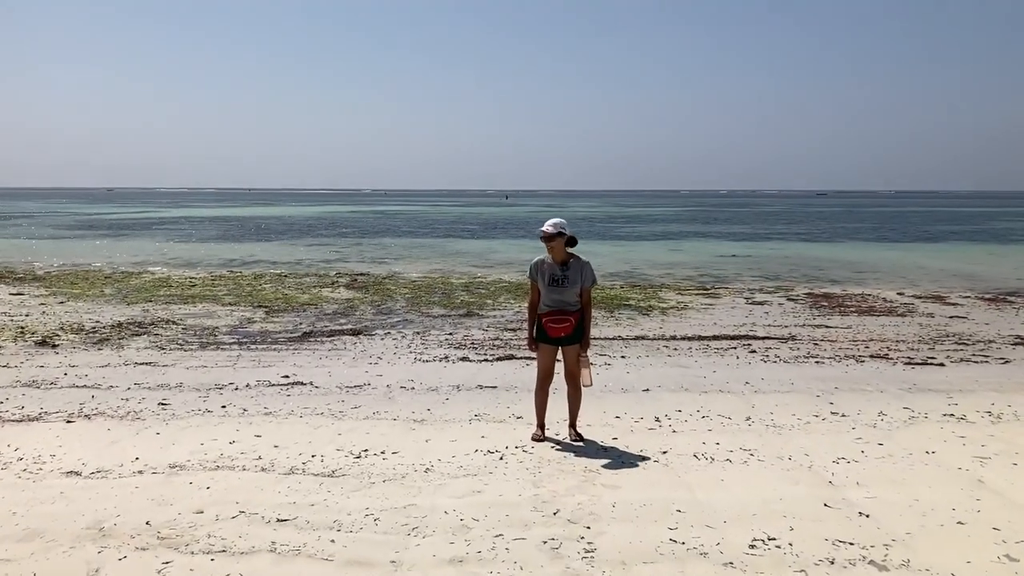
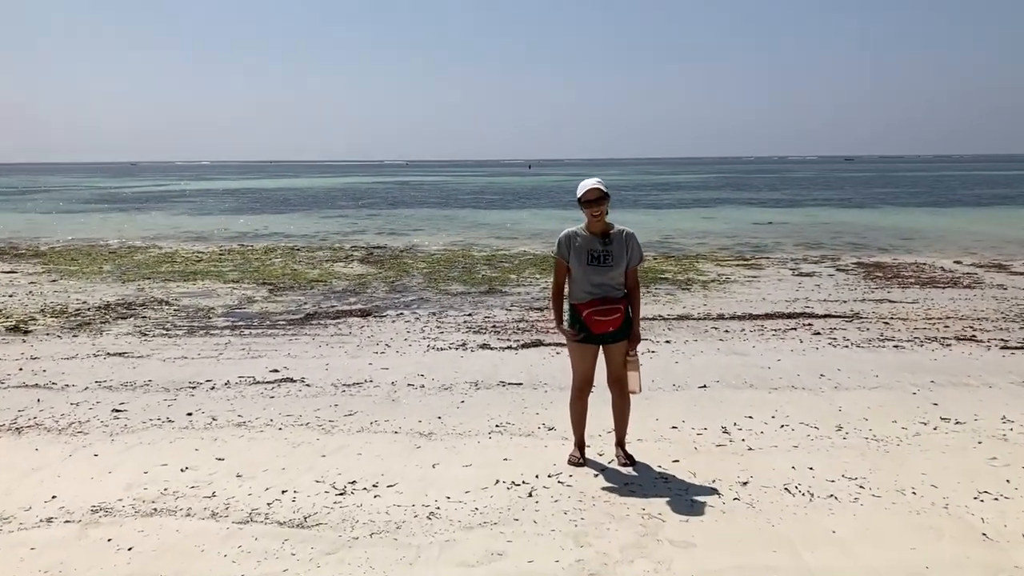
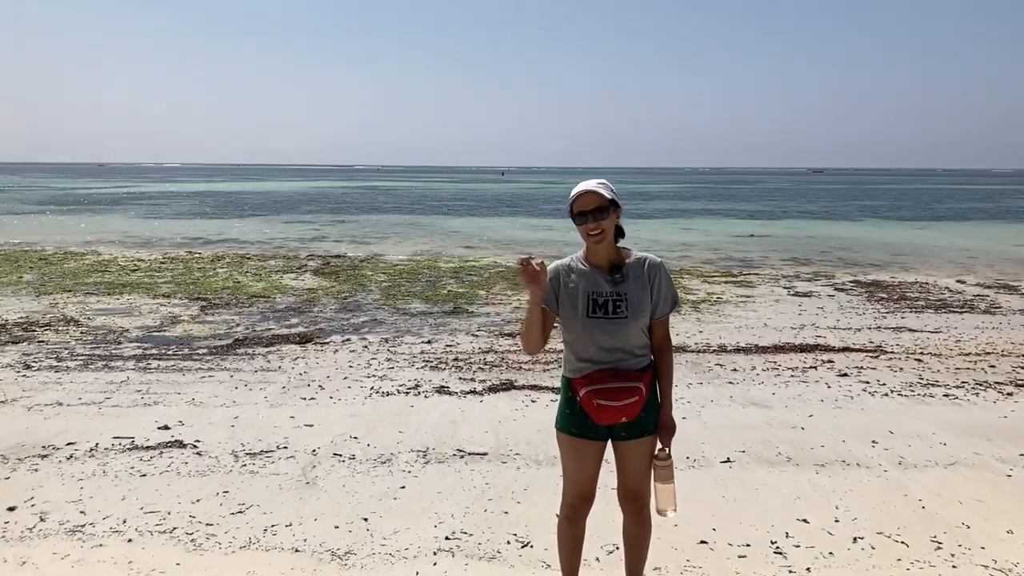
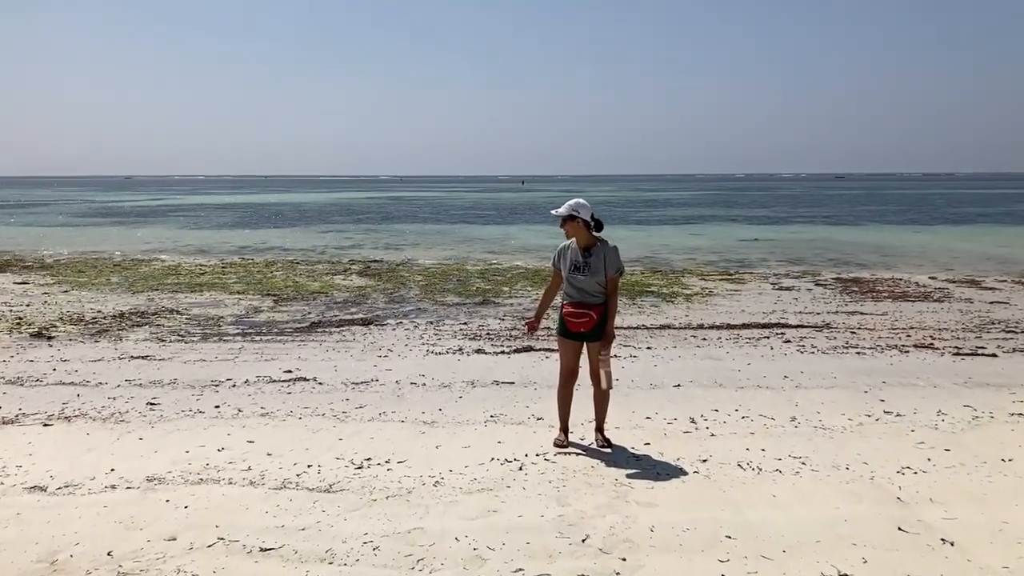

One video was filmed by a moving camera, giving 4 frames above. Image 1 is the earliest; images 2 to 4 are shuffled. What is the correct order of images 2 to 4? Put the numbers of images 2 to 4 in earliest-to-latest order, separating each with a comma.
4, 2, 3
